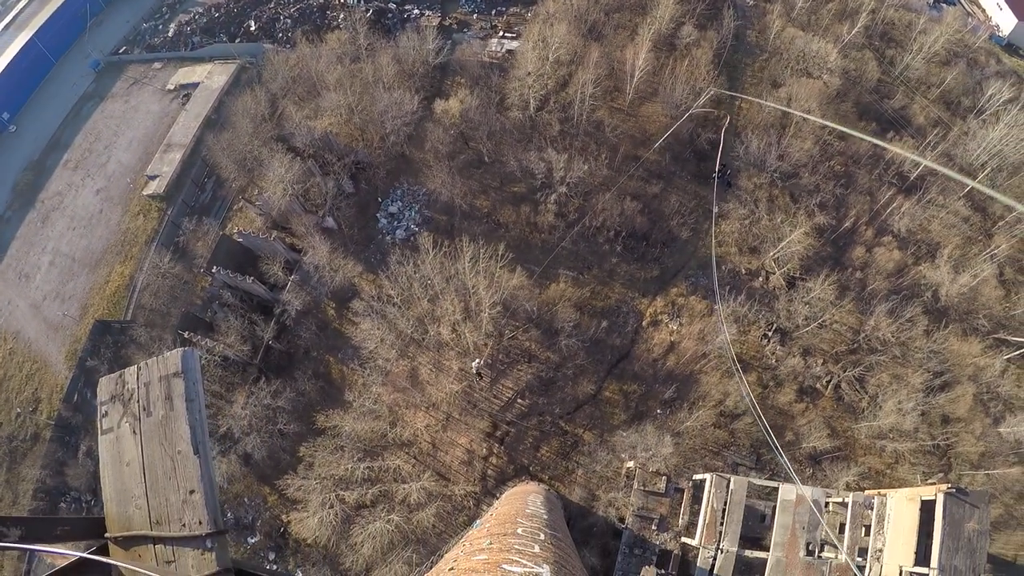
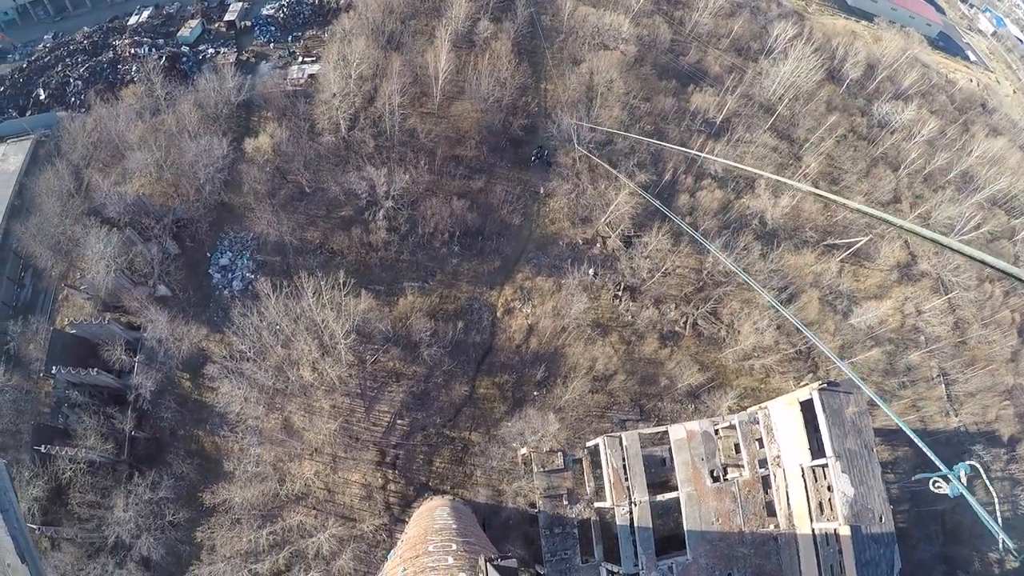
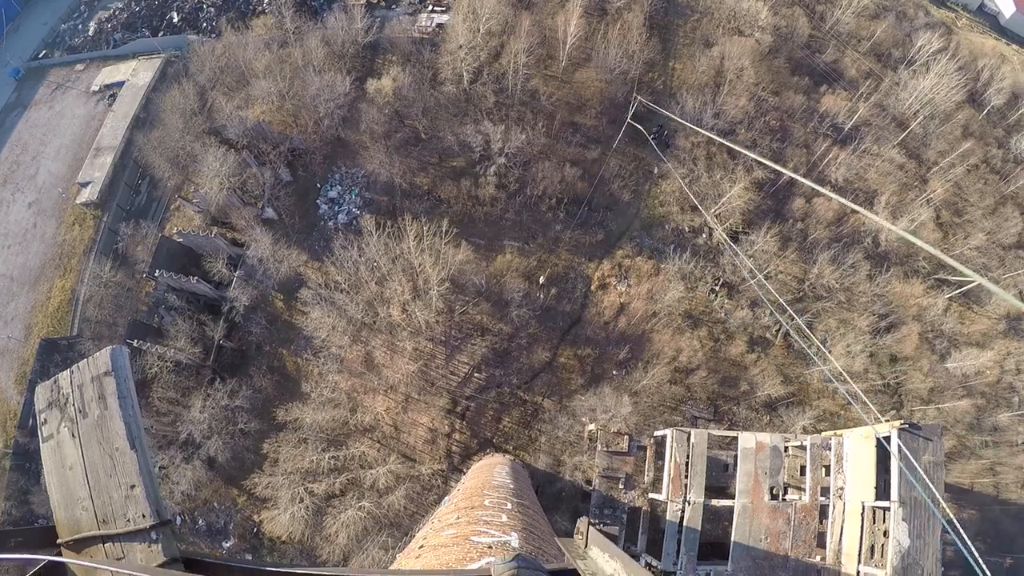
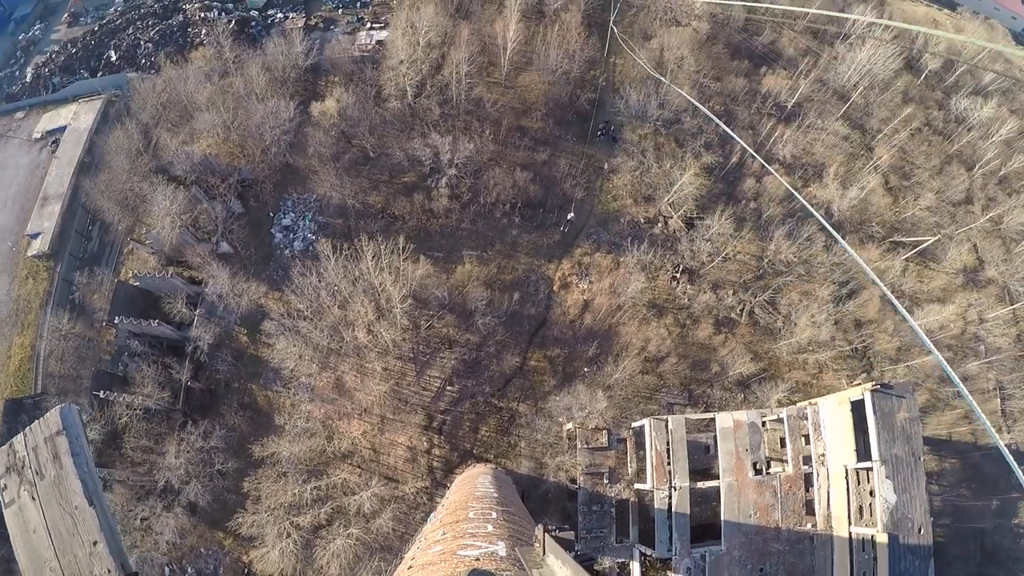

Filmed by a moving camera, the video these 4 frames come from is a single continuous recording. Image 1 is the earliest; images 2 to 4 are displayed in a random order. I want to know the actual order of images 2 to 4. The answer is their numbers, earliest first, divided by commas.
3, 4, 2
